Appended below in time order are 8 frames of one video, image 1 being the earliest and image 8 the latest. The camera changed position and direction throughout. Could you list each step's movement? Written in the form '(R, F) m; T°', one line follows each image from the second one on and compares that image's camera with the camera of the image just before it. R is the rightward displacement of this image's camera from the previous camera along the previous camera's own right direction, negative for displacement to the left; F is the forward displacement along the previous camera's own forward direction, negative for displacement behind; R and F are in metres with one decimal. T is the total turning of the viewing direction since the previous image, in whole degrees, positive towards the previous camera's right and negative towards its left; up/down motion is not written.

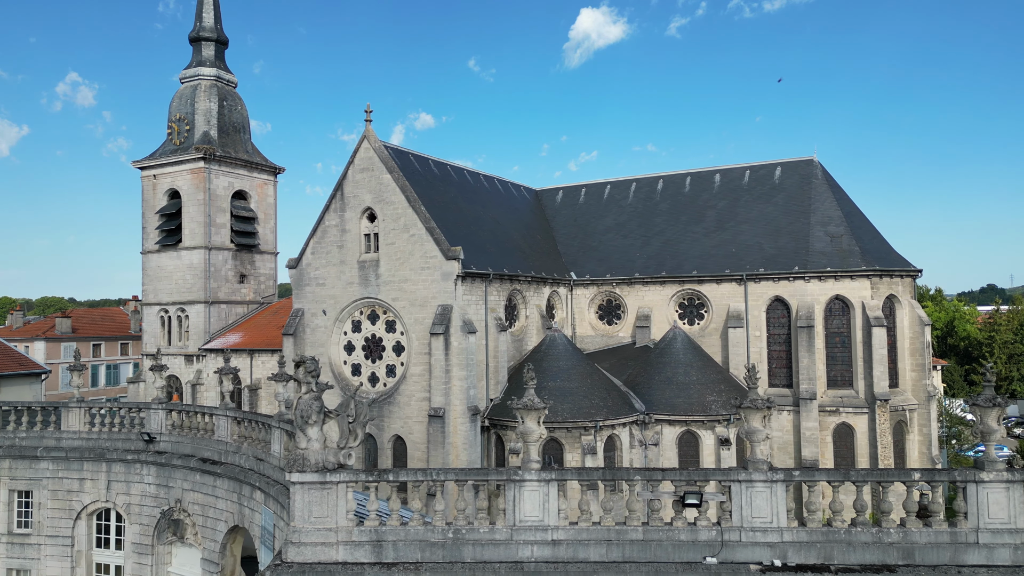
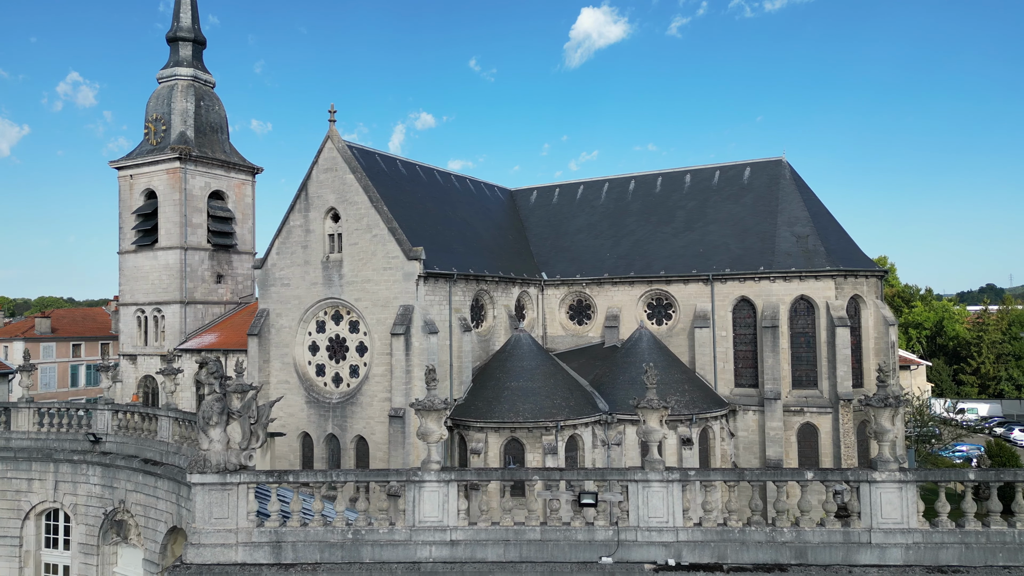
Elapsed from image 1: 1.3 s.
(+1.5, 0.0) m; 0°
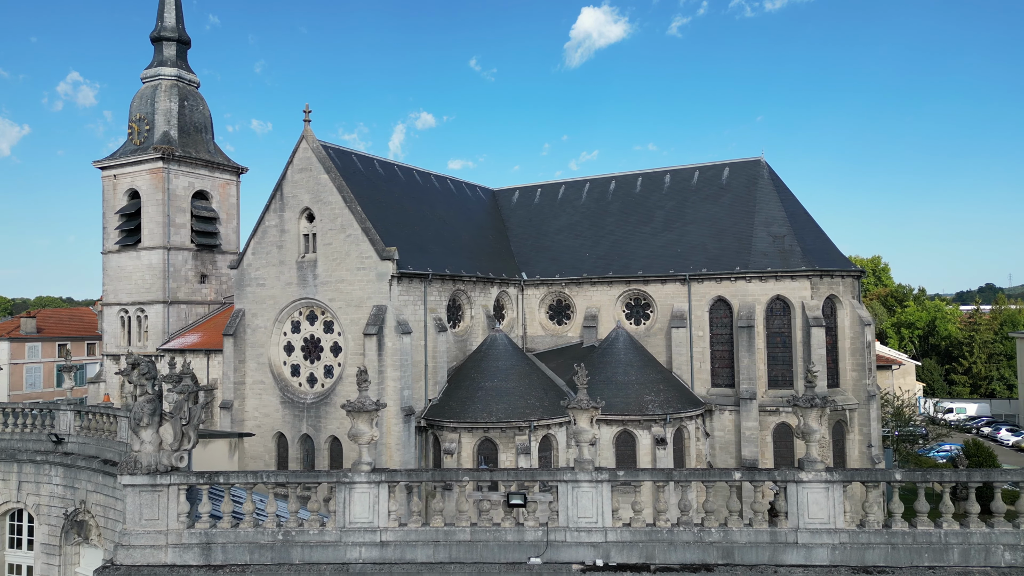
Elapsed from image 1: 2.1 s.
(+1.1, 0.0) m; 0°
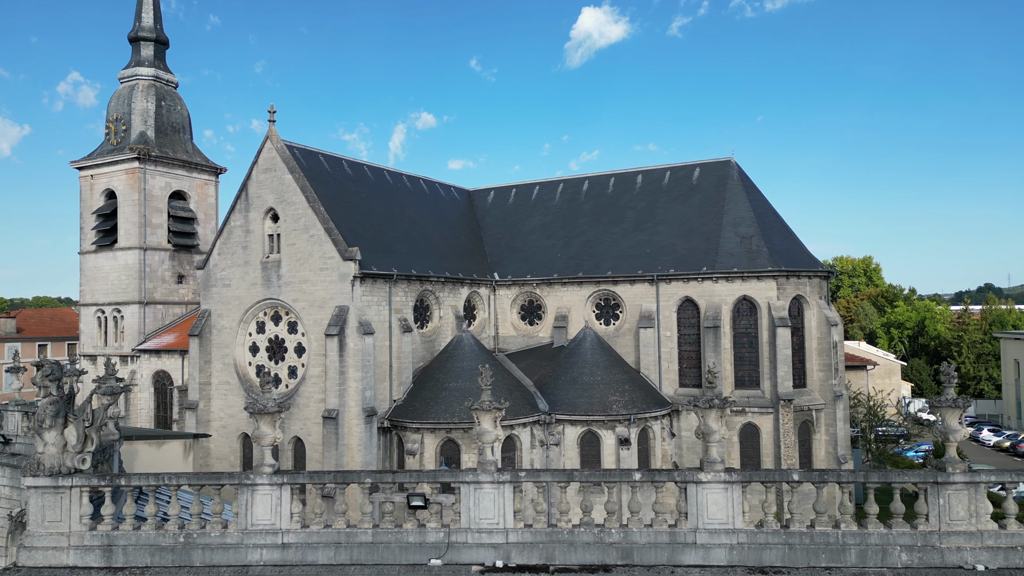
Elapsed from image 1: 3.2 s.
(+1.5, 0.0) m; 0°
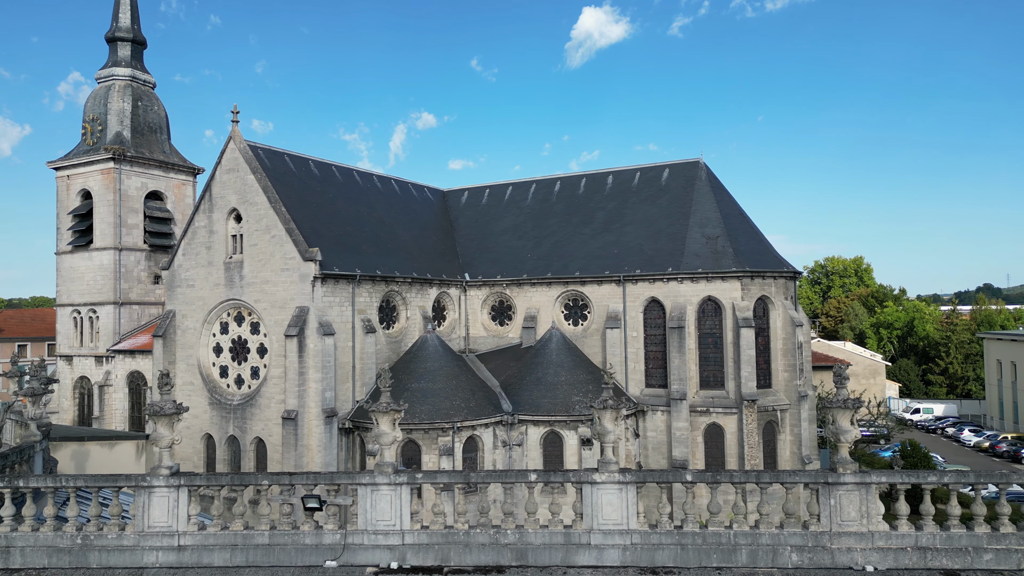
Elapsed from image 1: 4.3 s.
(+1.6, 0.0) m; 0°
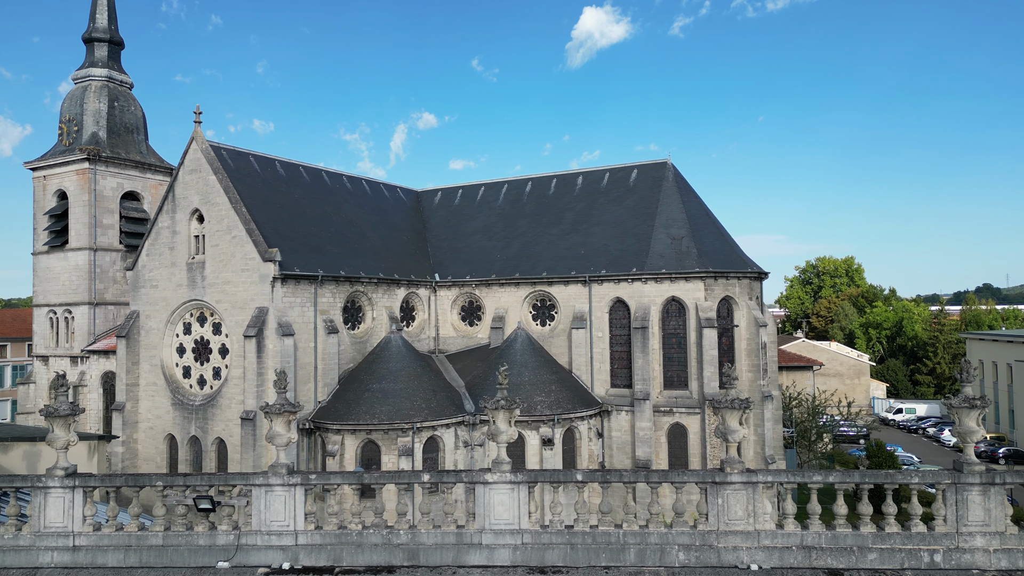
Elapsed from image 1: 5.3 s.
(+1.6, -0.1) m; 0°
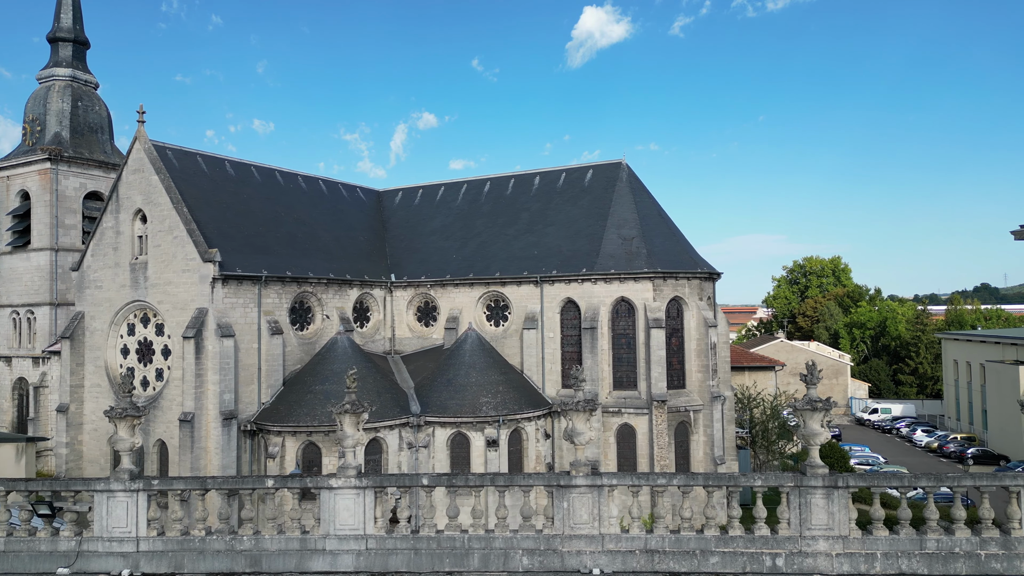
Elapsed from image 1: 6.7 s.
(+2.3, +0.1) m; 0°
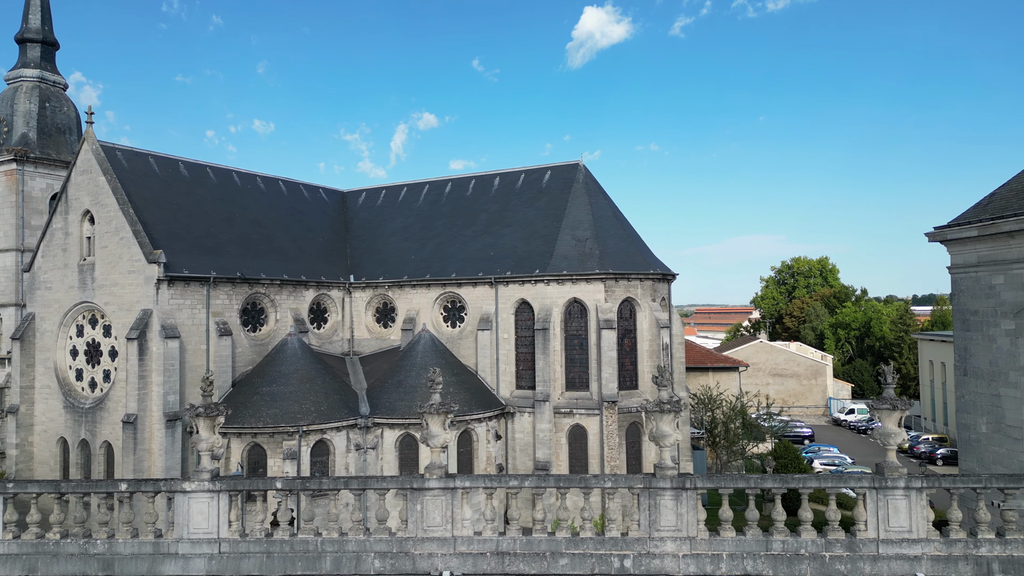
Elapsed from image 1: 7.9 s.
(+2.1, 0.0) m; 0°
